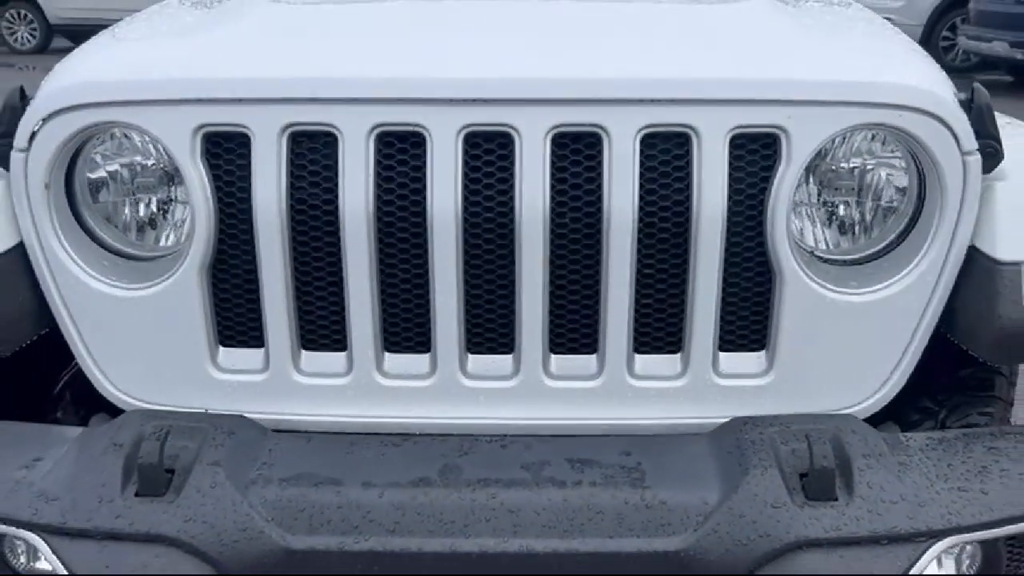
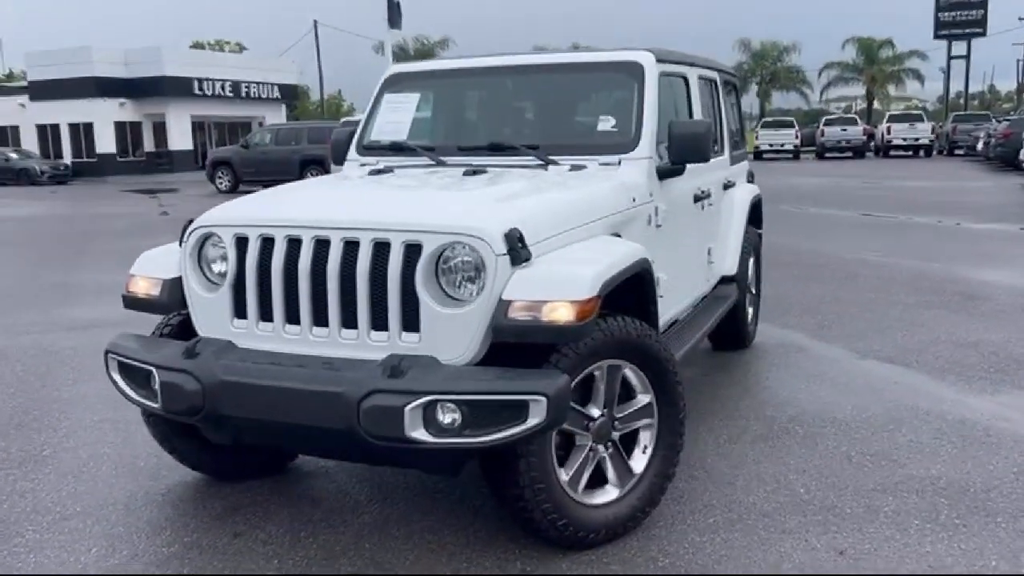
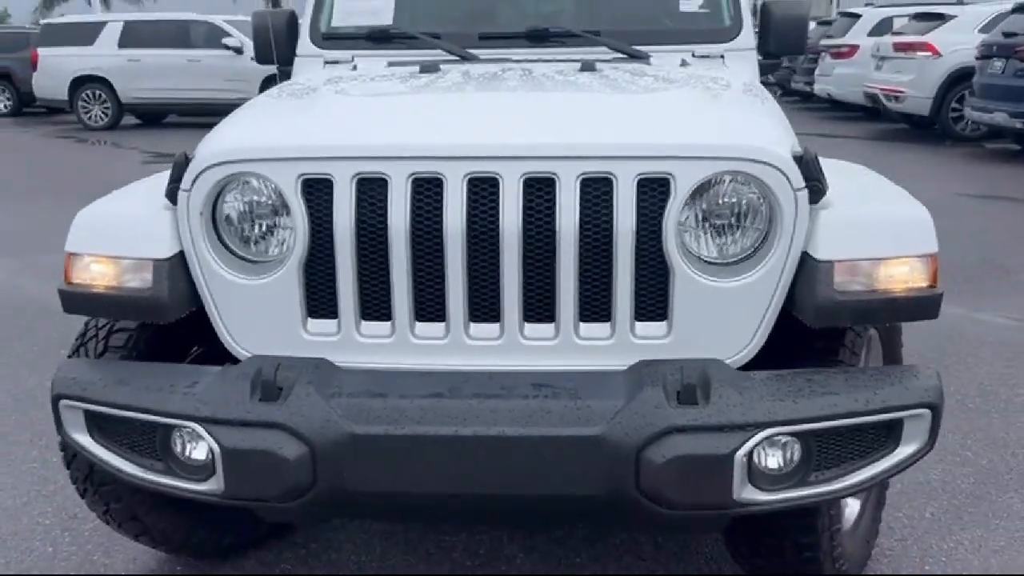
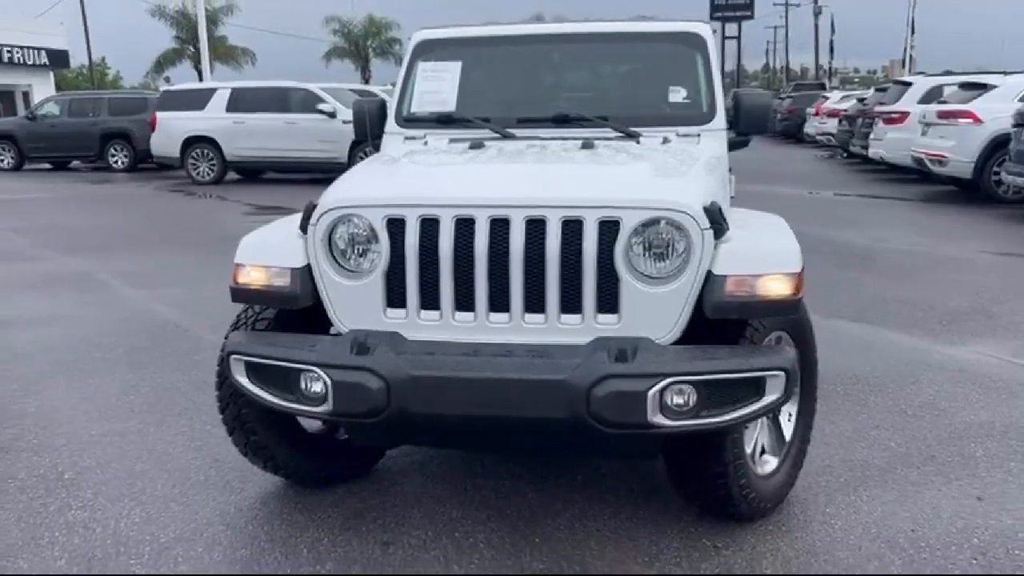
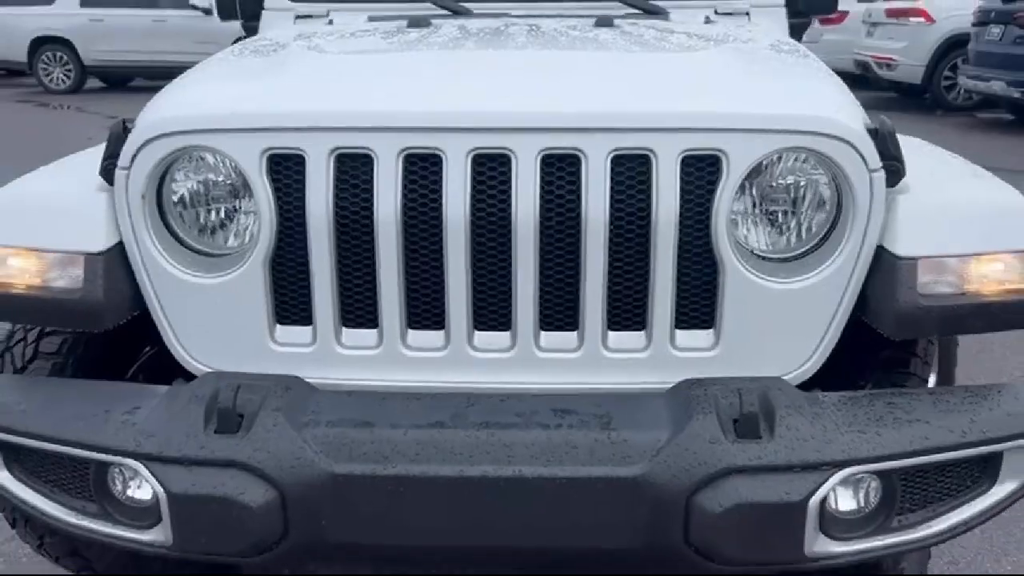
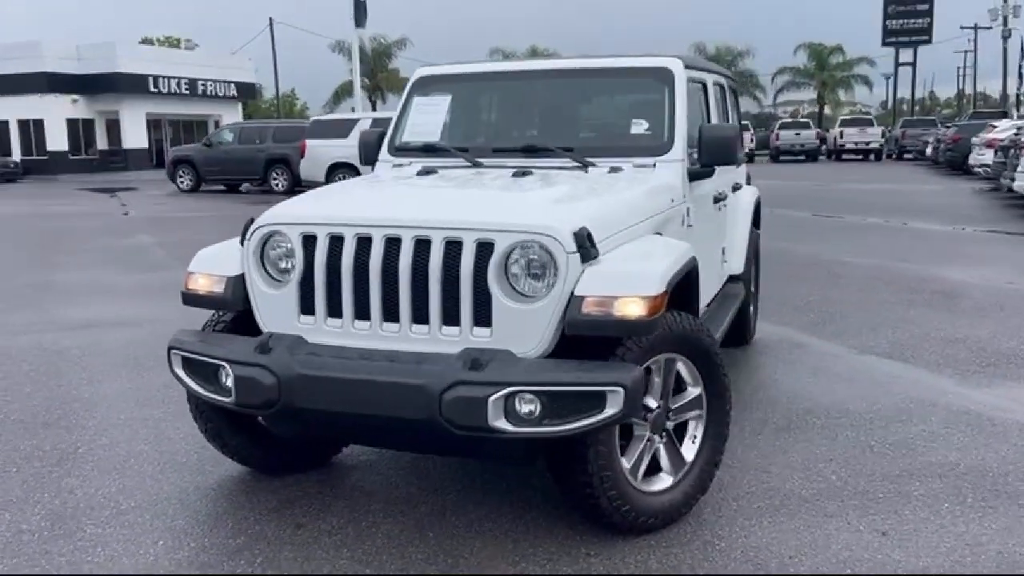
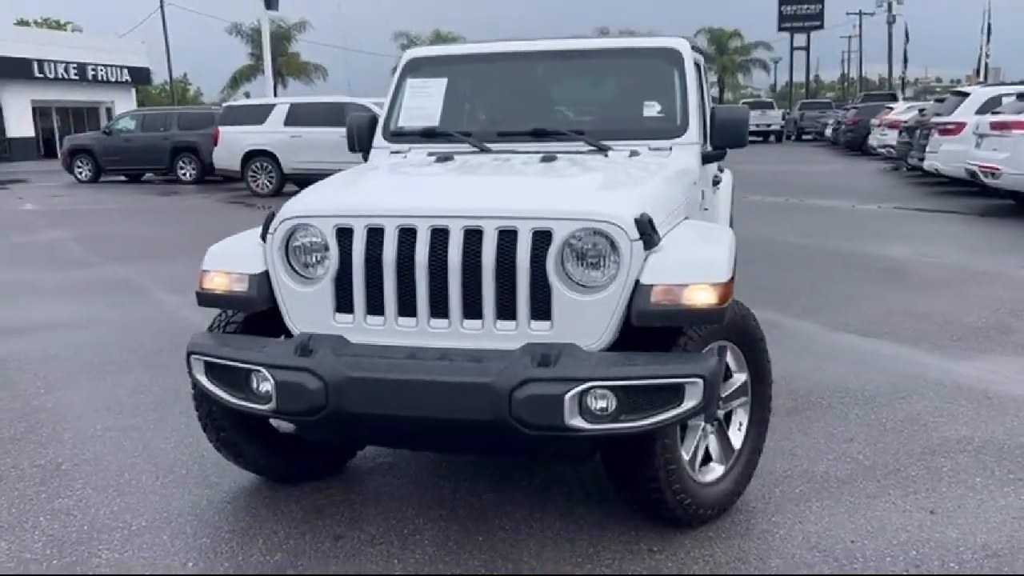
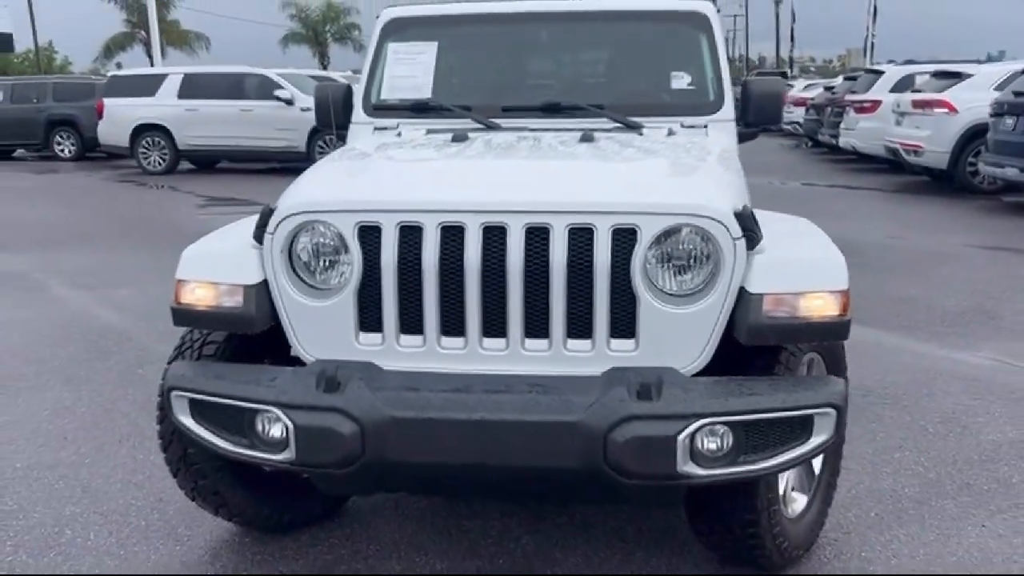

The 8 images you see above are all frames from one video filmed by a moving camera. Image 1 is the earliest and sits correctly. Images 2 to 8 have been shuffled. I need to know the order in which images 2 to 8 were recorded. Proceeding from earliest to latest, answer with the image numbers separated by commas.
5, 3, 8, 4, 7, 6, 2
